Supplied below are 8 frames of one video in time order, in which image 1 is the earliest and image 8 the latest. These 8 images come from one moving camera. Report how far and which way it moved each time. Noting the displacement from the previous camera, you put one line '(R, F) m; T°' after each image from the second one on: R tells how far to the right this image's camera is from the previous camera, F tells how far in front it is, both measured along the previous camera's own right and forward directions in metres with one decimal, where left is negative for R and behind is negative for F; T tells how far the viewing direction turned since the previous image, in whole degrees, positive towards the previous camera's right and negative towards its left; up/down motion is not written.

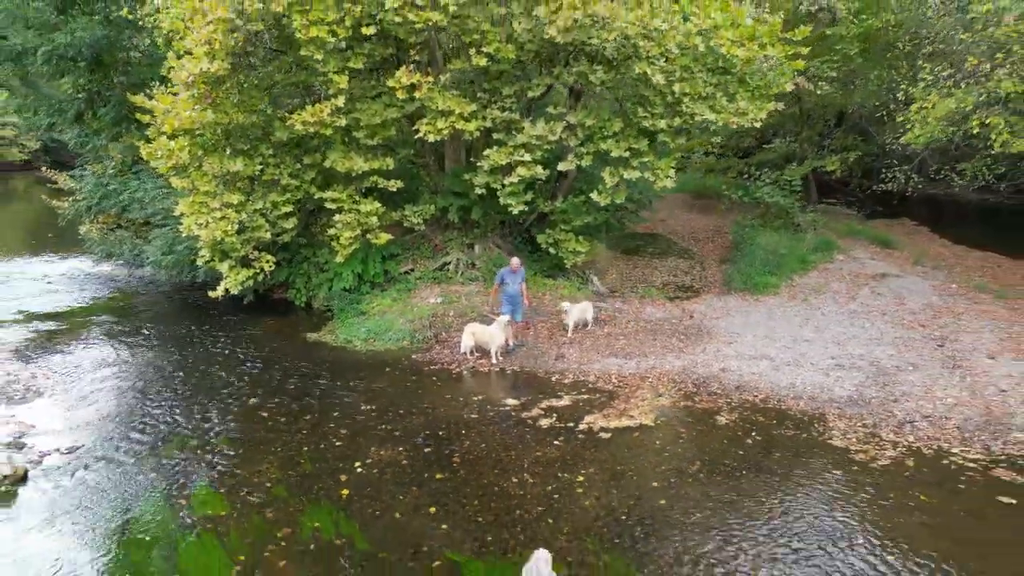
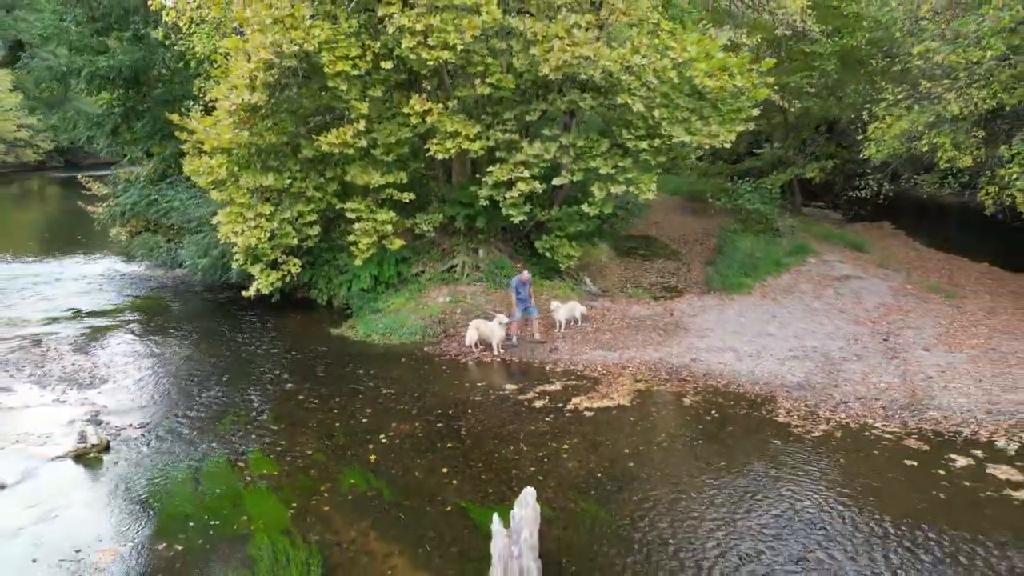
(+0.1, -1.4) m; 0°
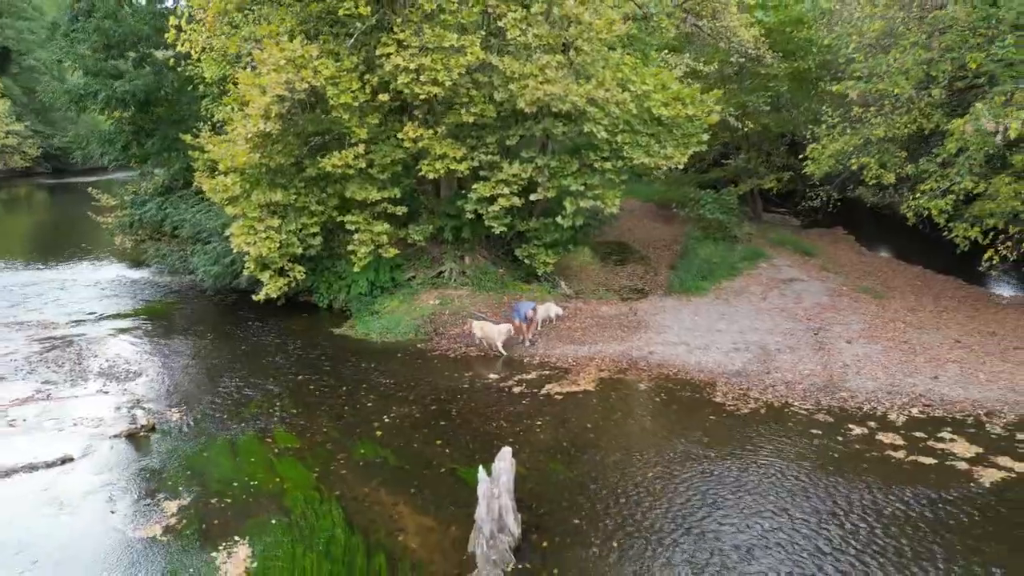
(0.0, -1.6) m; +1°
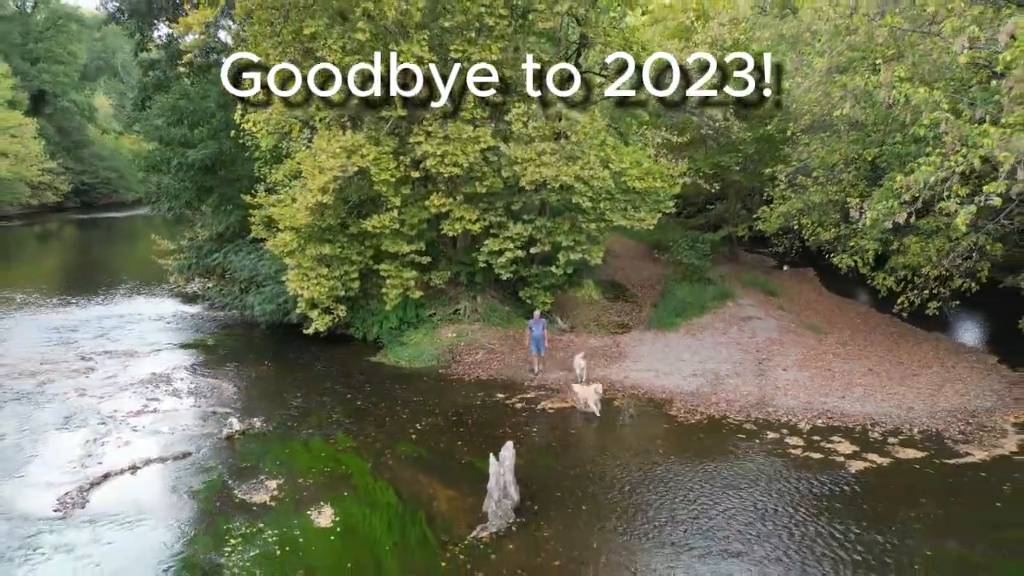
(+0.1, -3.1) m; -1°
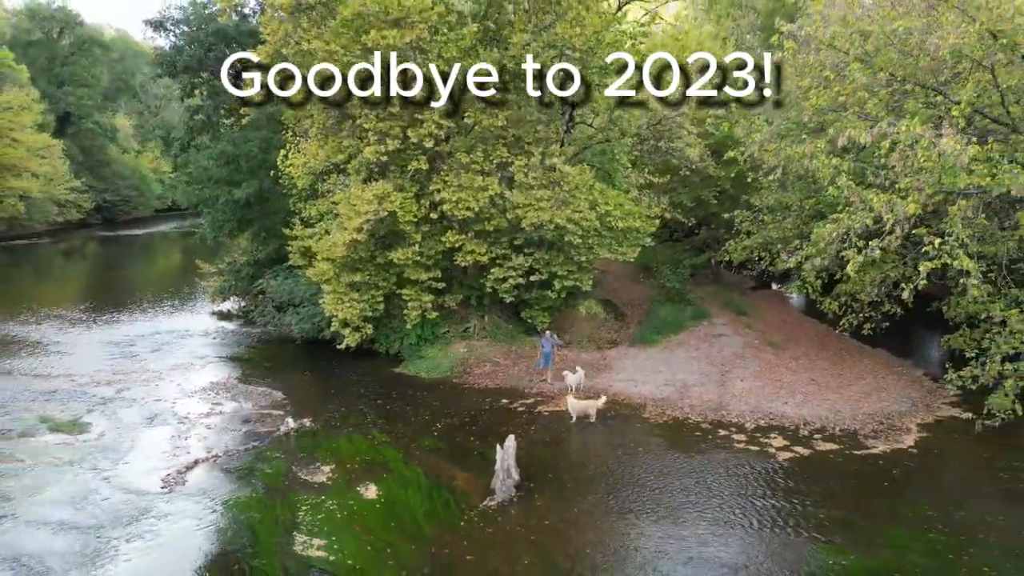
(0.0, -2.9) m; 0°
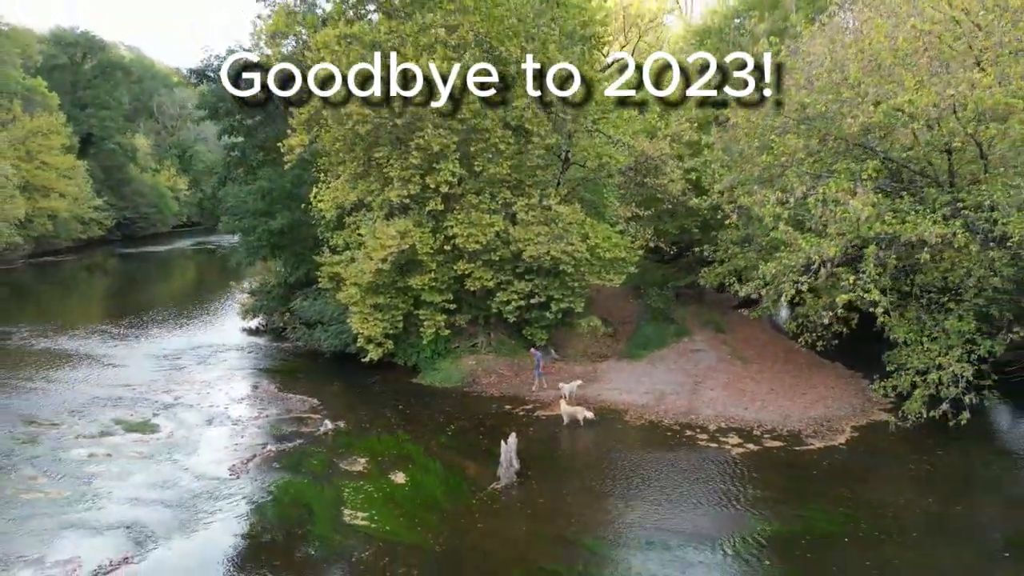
(0.0, -3.0) m; 0°
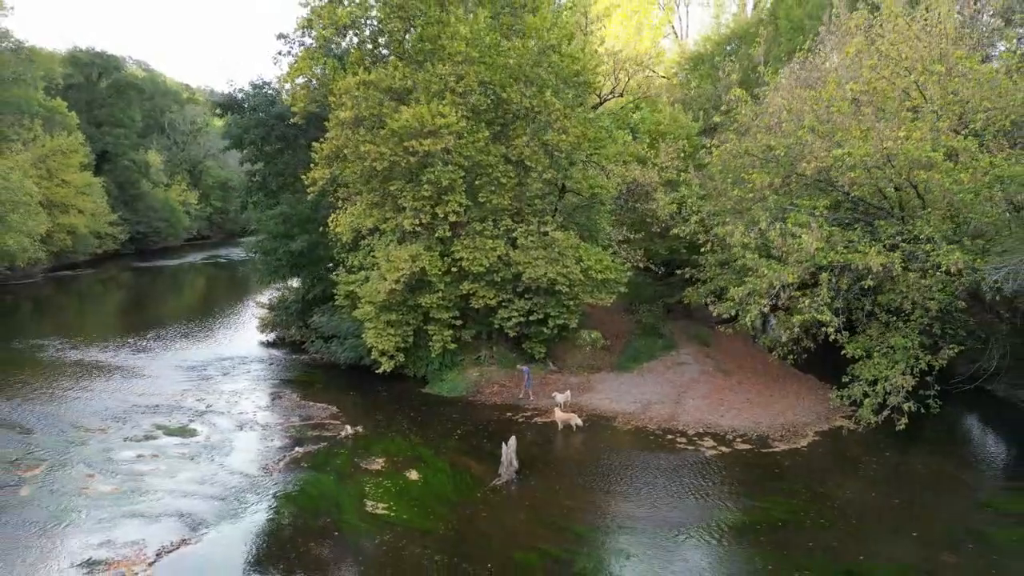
(+0.1, -2.2) m; 0°
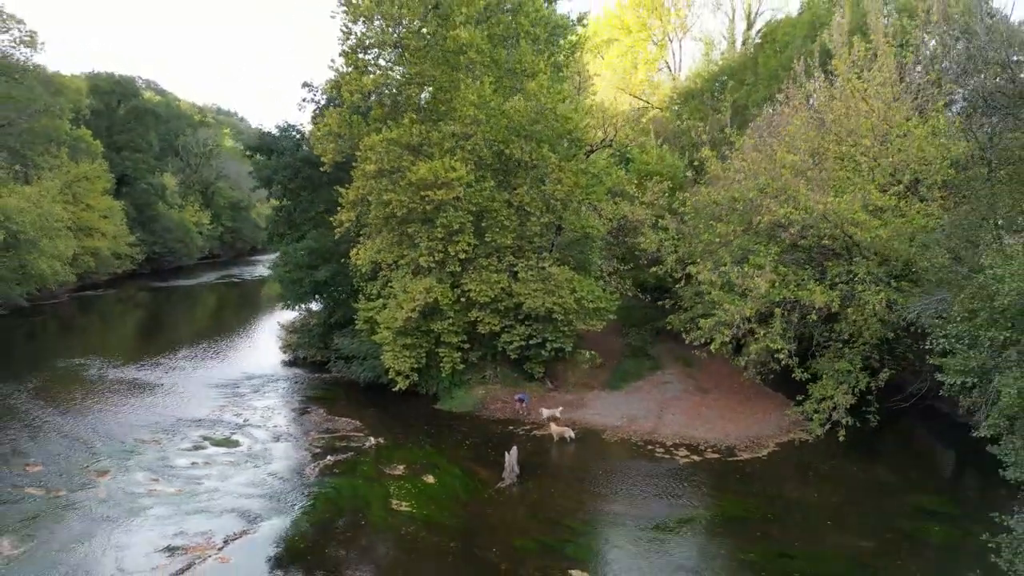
(0.0, -3.2) m; 0°
